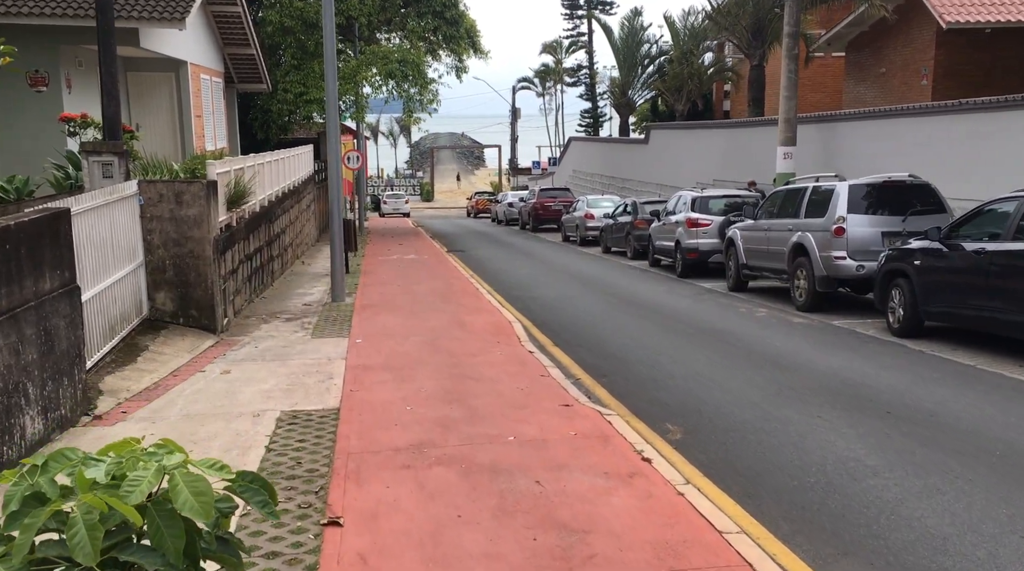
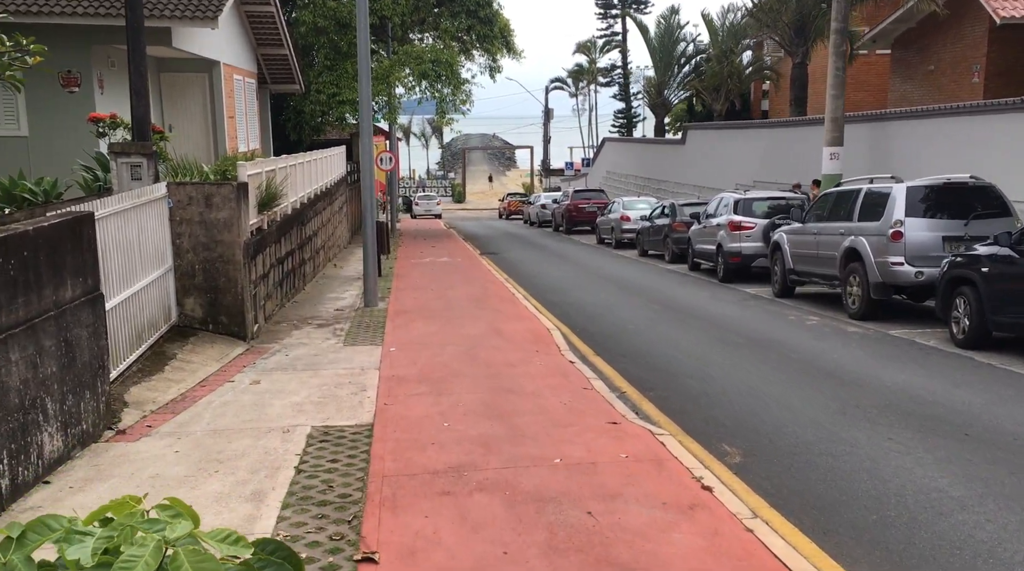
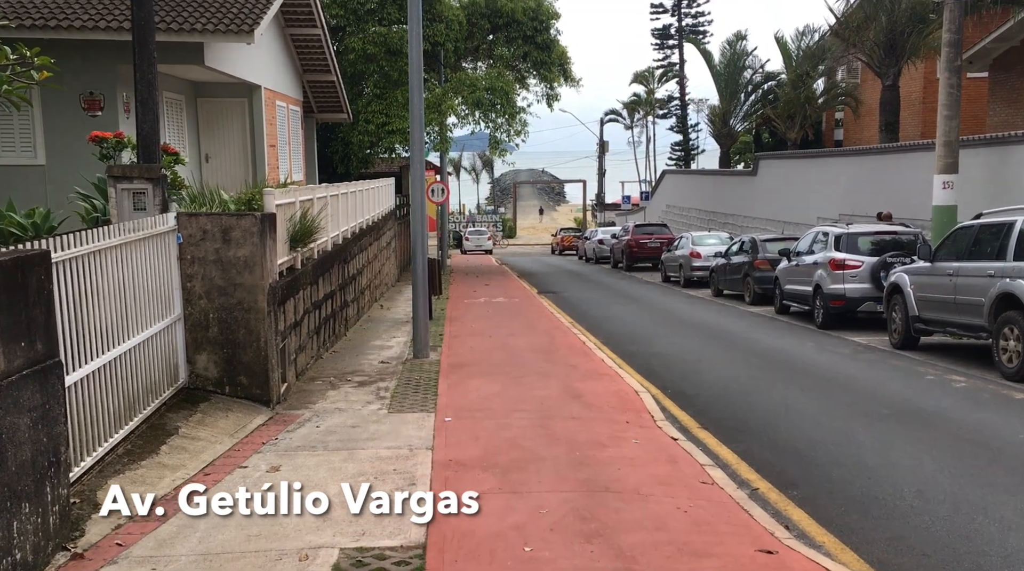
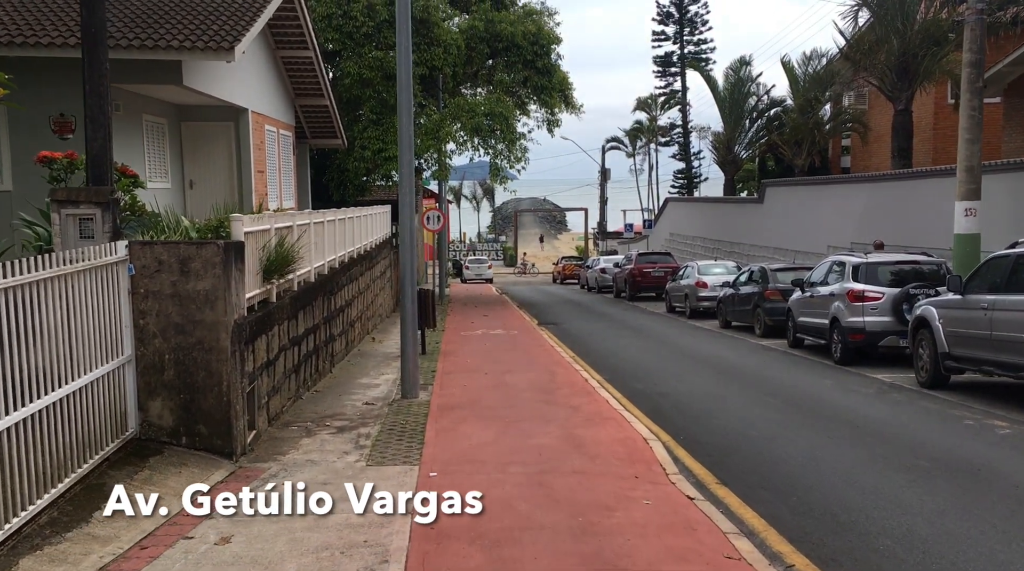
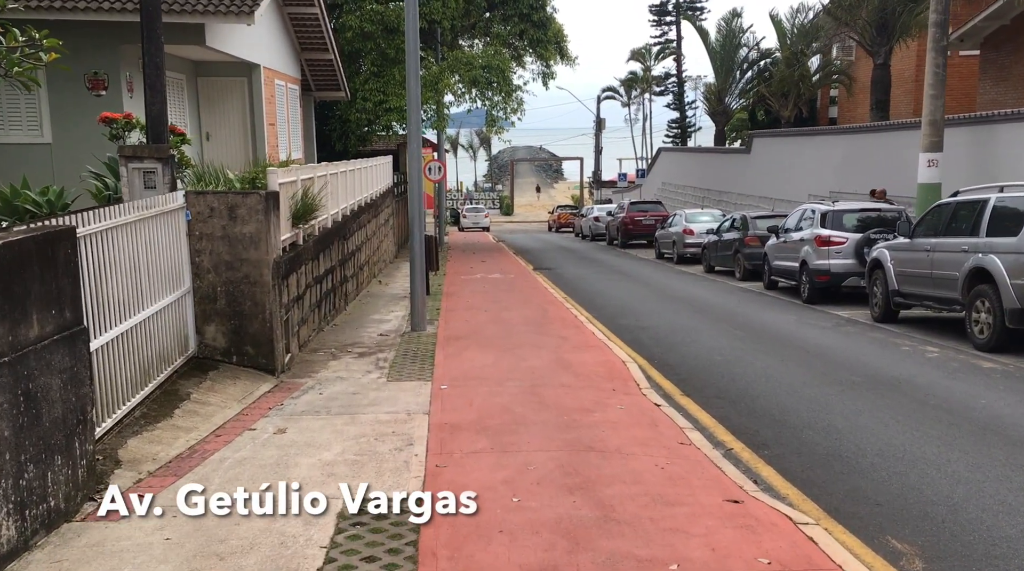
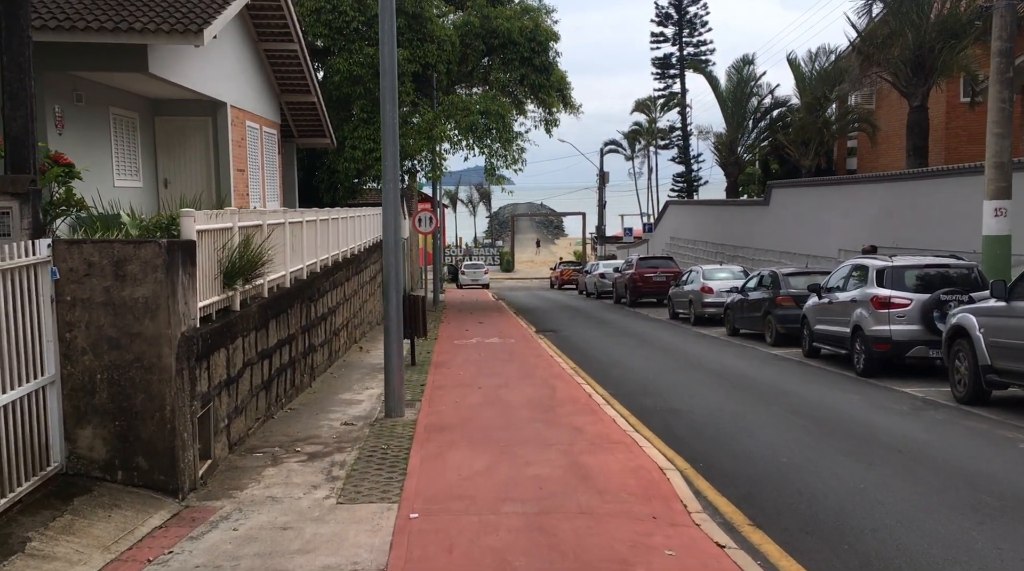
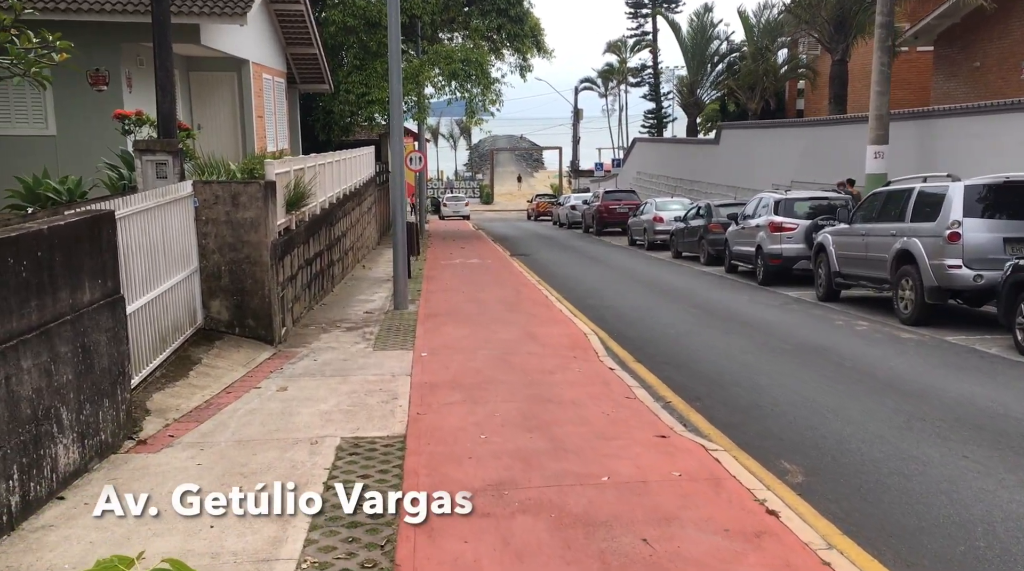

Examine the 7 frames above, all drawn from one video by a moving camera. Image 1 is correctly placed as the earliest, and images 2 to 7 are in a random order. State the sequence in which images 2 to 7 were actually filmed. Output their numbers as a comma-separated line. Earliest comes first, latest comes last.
2, 7, 5, 3, 4, 6
